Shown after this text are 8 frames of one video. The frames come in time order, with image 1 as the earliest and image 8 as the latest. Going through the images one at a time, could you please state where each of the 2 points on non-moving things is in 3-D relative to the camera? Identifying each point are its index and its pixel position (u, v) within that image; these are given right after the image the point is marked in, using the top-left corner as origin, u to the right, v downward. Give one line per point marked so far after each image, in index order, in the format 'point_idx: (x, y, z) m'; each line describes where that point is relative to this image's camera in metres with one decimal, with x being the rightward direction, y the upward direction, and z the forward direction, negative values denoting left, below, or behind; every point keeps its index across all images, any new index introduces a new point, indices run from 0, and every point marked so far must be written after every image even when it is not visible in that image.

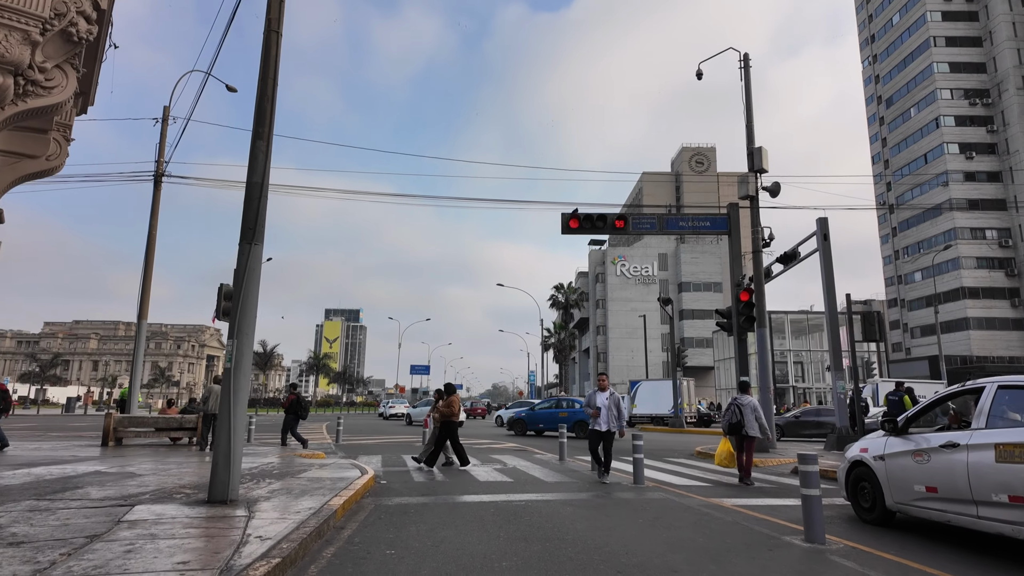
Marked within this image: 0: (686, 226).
0: (+5.0, +1.8, +17.1) m
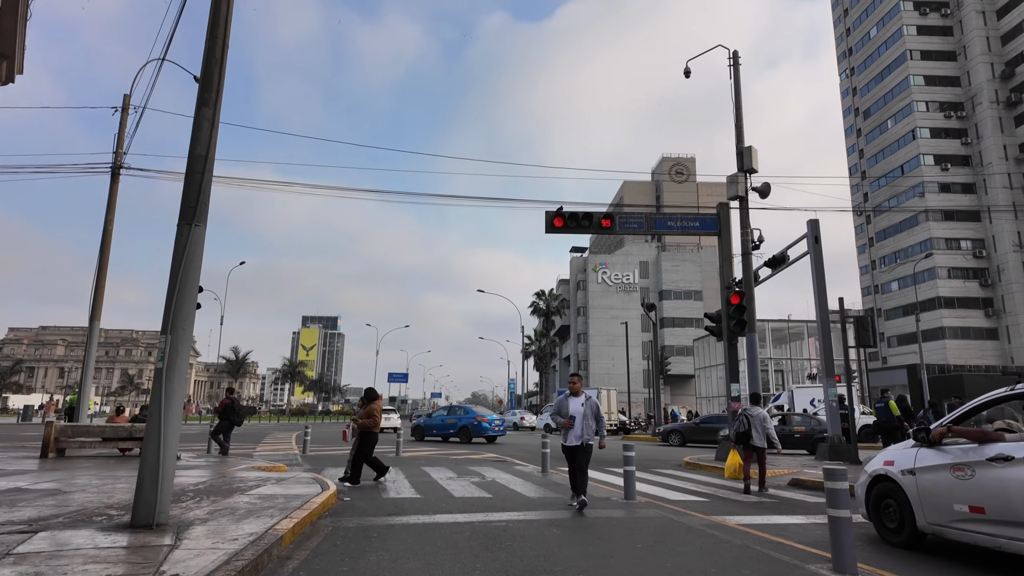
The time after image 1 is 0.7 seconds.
0: (+4.5, +1.7, +16.4) m
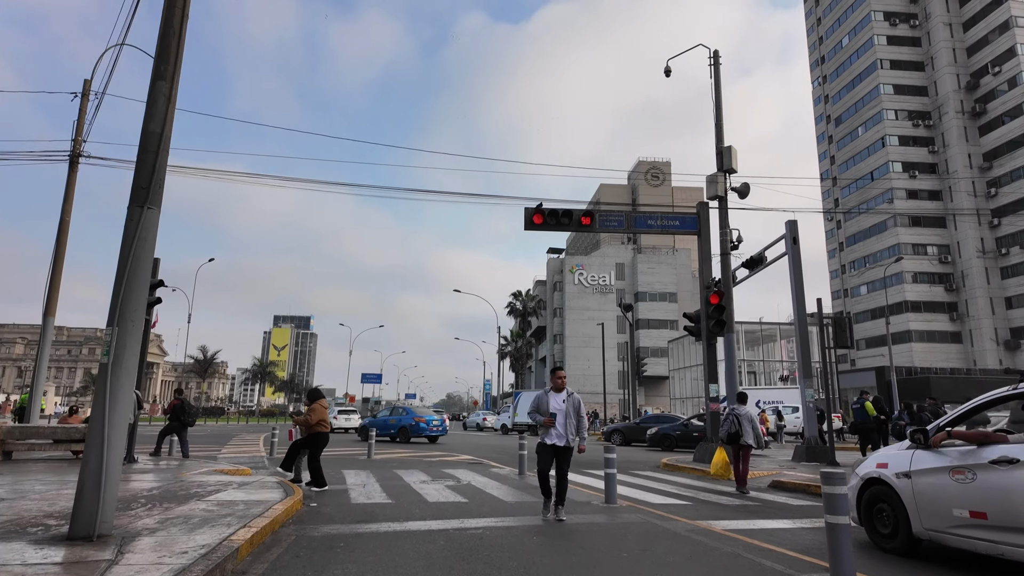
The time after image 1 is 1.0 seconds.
0: (+3.9, +1.7, +16.2) m
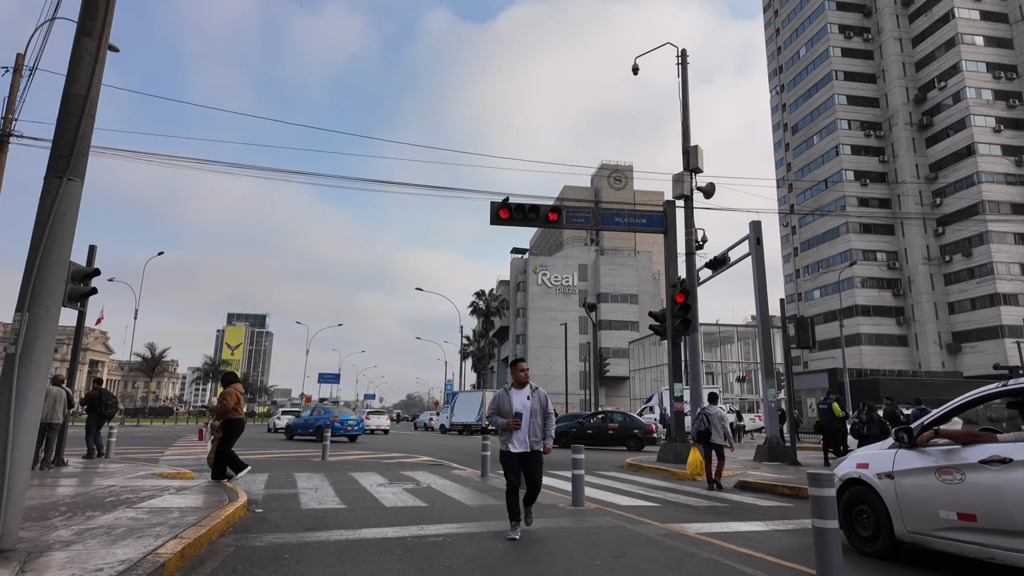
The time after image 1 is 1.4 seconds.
0: (+3.0, +1.8, +16.0) m
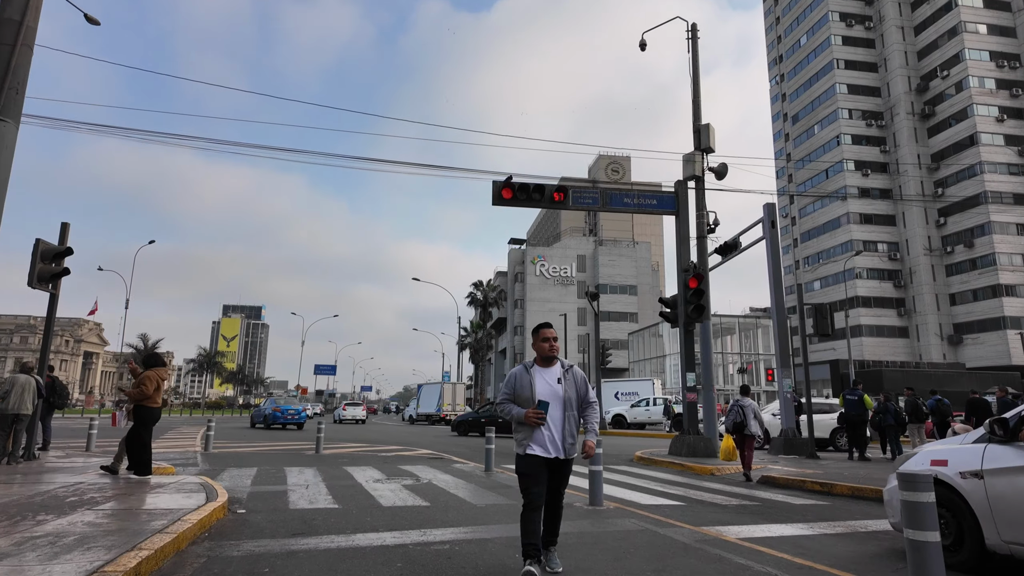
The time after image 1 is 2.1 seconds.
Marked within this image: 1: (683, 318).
0: (+3.0, +2.2, +15.2) m
1: (+4.2, -0.7, +14.6) m
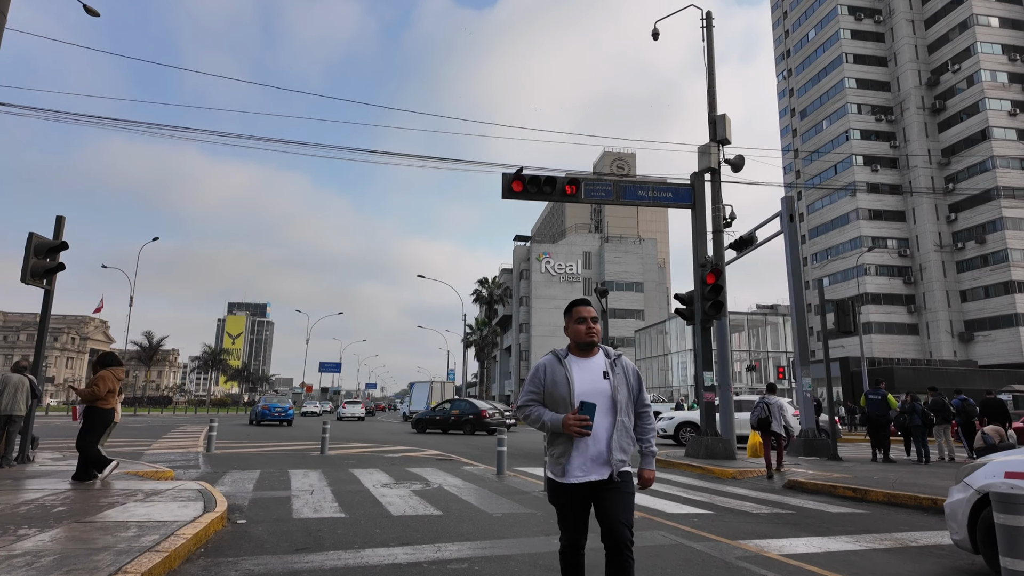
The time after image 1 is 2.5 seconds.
0: (+3.3, +2.3, +14.7) m
1: (+4.5, -0.6, +14.1) m
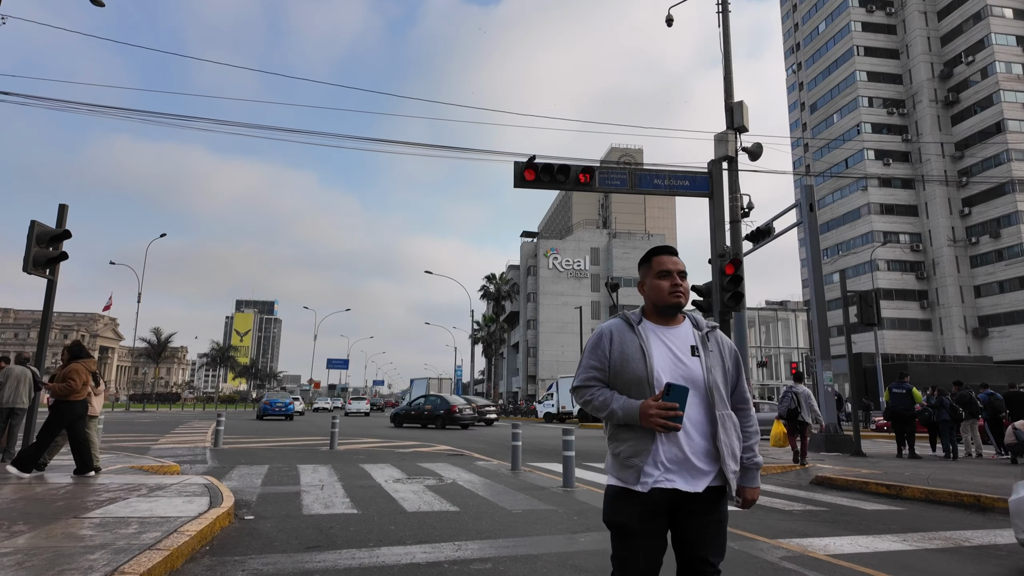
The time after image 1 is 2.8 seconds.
0: (+3.6, +2.5, +14.3) m
1: (+4.8, -0.4, +13.7) m
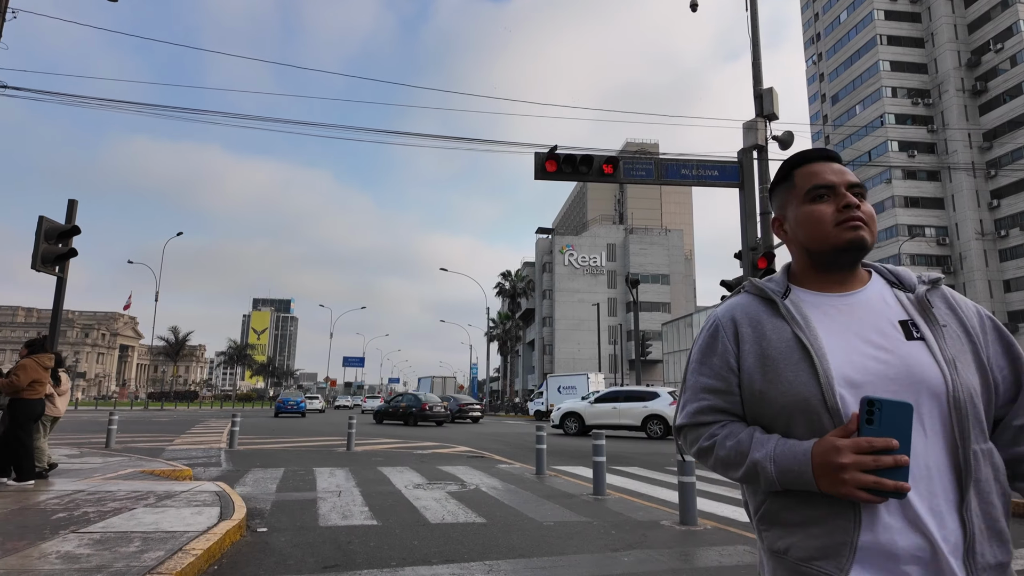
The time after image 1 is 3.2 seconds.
0: (+4.1, +2.6, +13.7) m
1: (+5.2, -0.3, +13.1) m
